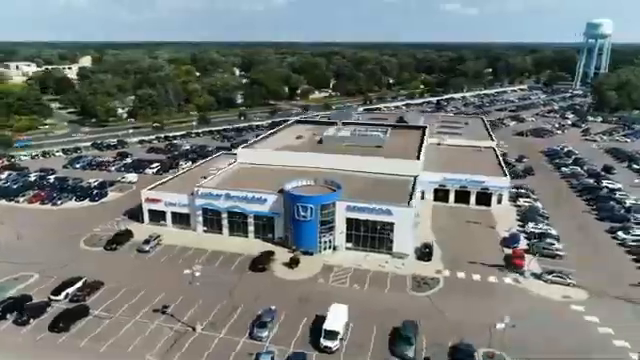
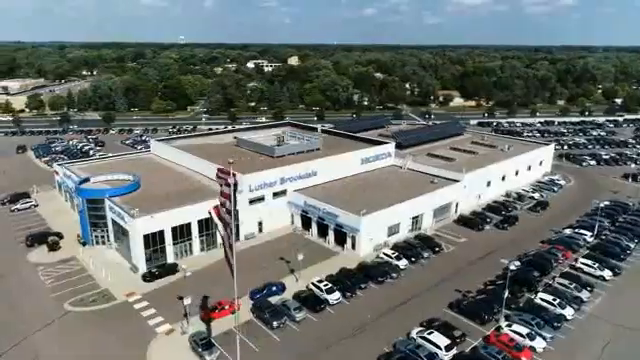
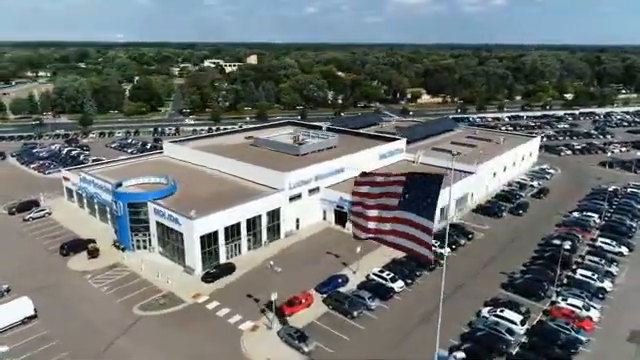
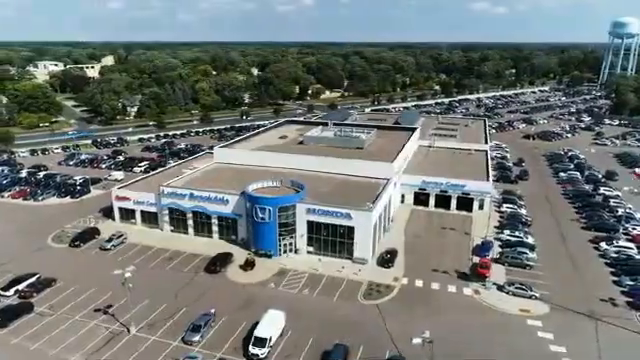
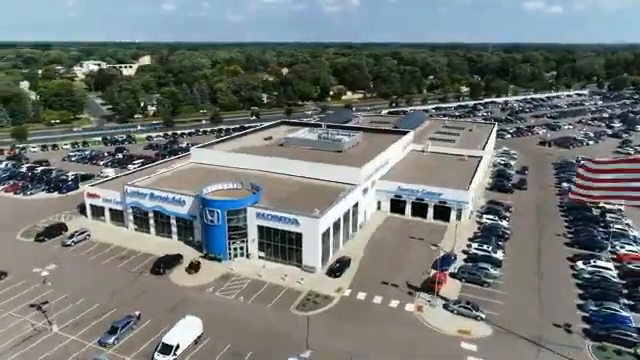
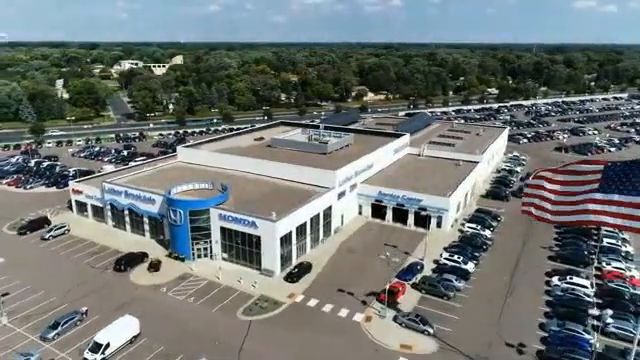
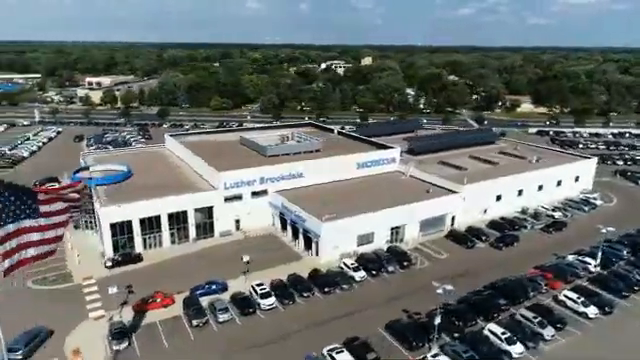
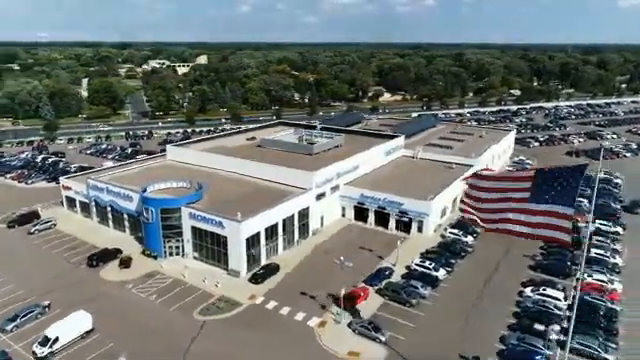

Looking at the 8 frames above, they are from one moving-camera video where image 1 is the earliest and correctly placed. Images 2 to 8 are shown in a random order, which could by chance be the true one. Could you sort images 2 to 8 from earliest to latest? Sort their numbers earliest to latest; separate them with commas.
4, 5, 6, 8, 3, 2, 7
